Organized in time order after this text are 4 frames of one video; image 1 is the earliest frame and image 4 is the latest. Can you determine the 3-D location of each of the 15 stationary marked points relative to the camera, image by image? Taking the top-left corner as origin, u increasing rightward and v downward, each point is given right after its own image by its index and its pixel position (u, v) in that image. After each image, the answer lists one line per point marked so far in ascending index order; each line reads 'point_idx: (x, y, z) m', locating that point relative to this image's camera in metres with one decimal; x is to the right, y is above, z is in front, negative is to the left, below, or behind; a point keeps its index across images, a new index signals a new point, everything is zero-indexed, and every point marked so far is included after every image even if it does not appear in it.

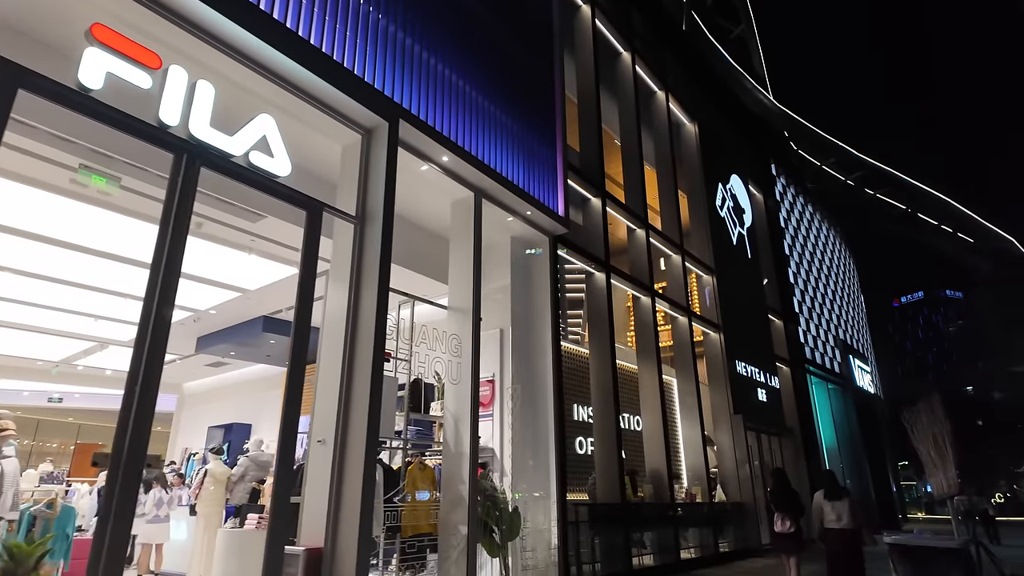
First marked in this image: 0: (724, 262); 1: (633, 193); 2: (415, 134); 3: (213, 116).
0: (+3.2, +0.4, +8.9) m
1: (+1.5, +1.2, +7.4) m
2: (-0.6, +1.0, +3.8) m
3: (-1.4, +0.8, +2.8) m
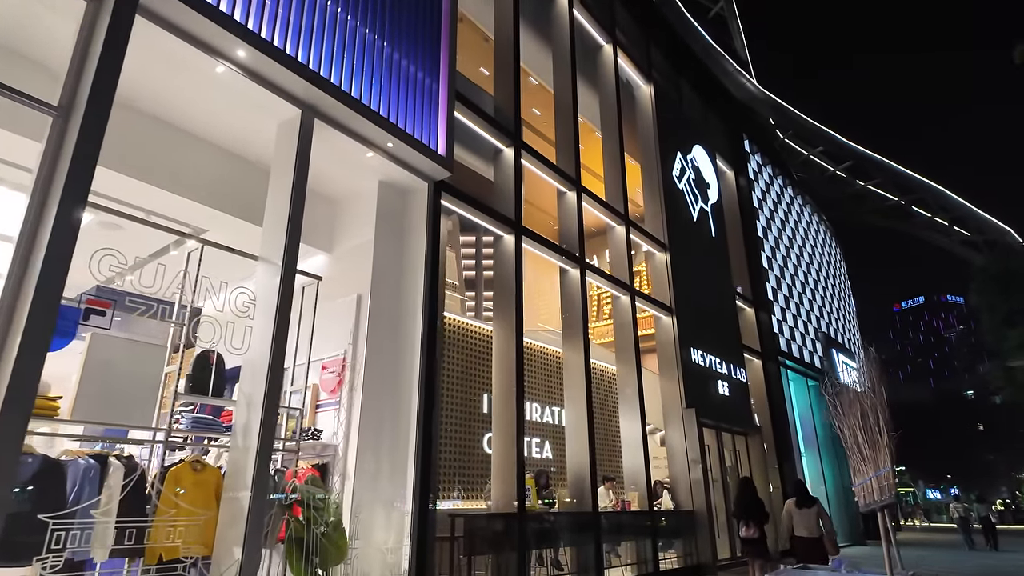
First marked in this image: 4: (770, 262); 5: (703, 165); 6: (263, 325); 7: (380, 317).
0: (+2.2, +0.7, +7.9) m
1: (+0.6, +1.5, +6.4) m
2: (-1.6, +1.3, +2.8) m
3: (-2.4, +1.2, +1.8) m
4: (+4.8, +0.5, +10.9) m
5: (+3.0, +2.0, +9.2) m
6: (-1.3, -0.2, +3.2) m
7: (-0.9, -0.2, +4.0) m
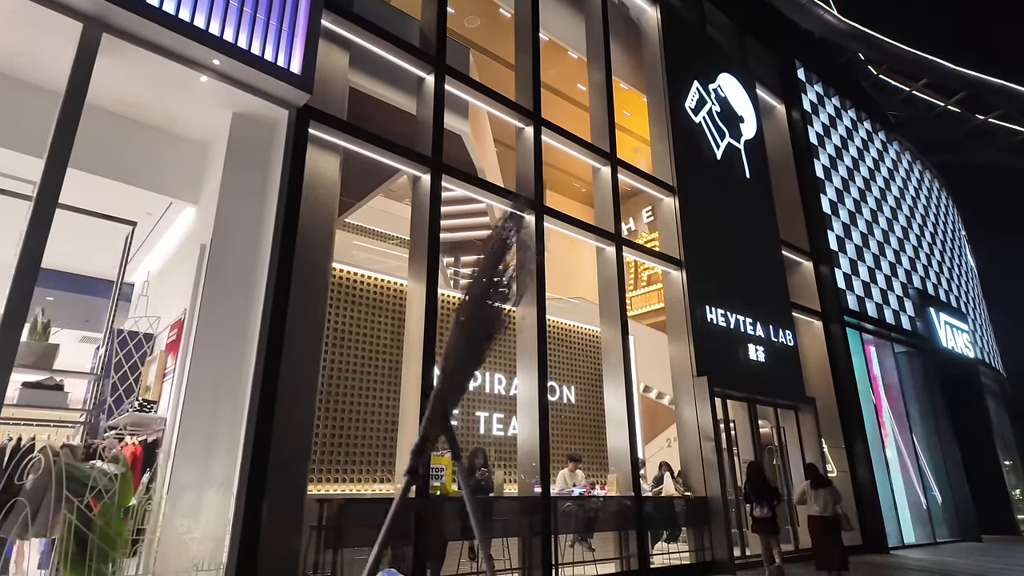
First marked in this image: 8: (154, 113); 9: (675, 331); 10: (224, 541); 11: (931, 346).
0: (+2.1, +1.2, +6.7) m
1: (+0.1, +1.9, +5.5) m
2: (-2.6, +1.6, +2.4) m
3: (-3.6, +1.3, +1.5) m
4: (+5.1, +1.3, +9.2) m
5: (+2.9, +2.7, +7.9) m
6: (-2.2, +0.1, +2.7) m
7: (-1.6, +0.1, +3.4) m
8: (-2.1, +1.1, +3.5) m
9: (+1.7, -0.4, +6.1) m
10: (-1.4, -1.2, +2.9) m
11: (+6.7, -0.9, +9.4) m
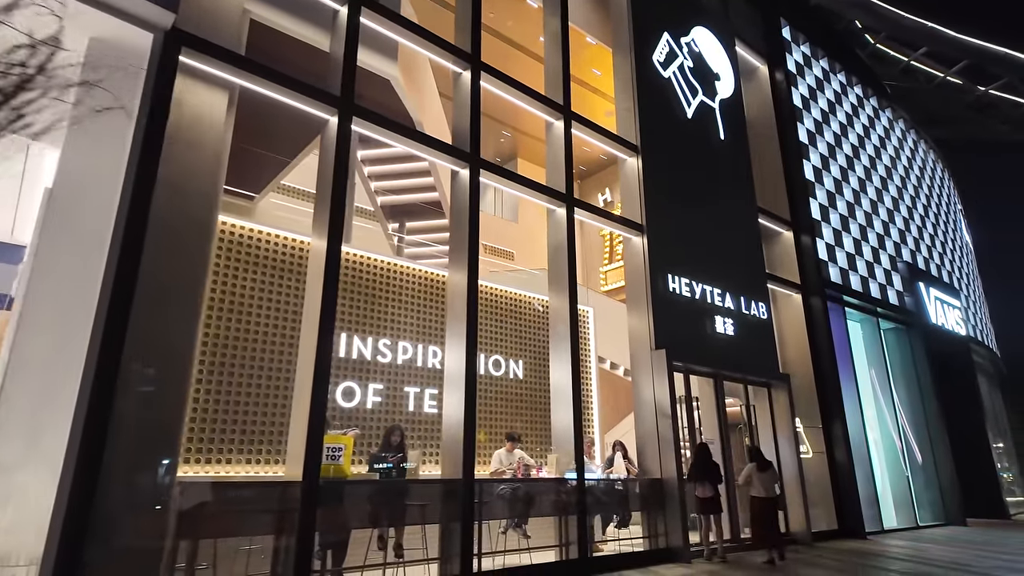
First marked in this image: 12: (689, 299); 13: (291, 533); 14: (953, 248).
0: (+1.6, +1.6, +6.2) m
1: (-0.4, +2.2, +5.0) m
2: (-3.1, +1.8, +1.9) m
3: (-4.1, +1.5, +1.0) m
4: (+4.6, +1.7, +8.7) m
5: (+2.4, +3.0, +7.3) m
6: (-2.7, +0.3, +2.2) m
7: (-2.1, +0.3, +2.9) m
8: (-2.7, +1.3, +3.0) m
9: (+1.2, -0.1, +5.6) m
10: (-1.9, -1.0, +2.4) m
11: (+6.2, -0.5, +9.0) m
12: (+1.7, -0.1, +5.8) m
13: (-1.2, -1.3, +3.0) m
14: (+9.0, +0.8, +12.0) m
